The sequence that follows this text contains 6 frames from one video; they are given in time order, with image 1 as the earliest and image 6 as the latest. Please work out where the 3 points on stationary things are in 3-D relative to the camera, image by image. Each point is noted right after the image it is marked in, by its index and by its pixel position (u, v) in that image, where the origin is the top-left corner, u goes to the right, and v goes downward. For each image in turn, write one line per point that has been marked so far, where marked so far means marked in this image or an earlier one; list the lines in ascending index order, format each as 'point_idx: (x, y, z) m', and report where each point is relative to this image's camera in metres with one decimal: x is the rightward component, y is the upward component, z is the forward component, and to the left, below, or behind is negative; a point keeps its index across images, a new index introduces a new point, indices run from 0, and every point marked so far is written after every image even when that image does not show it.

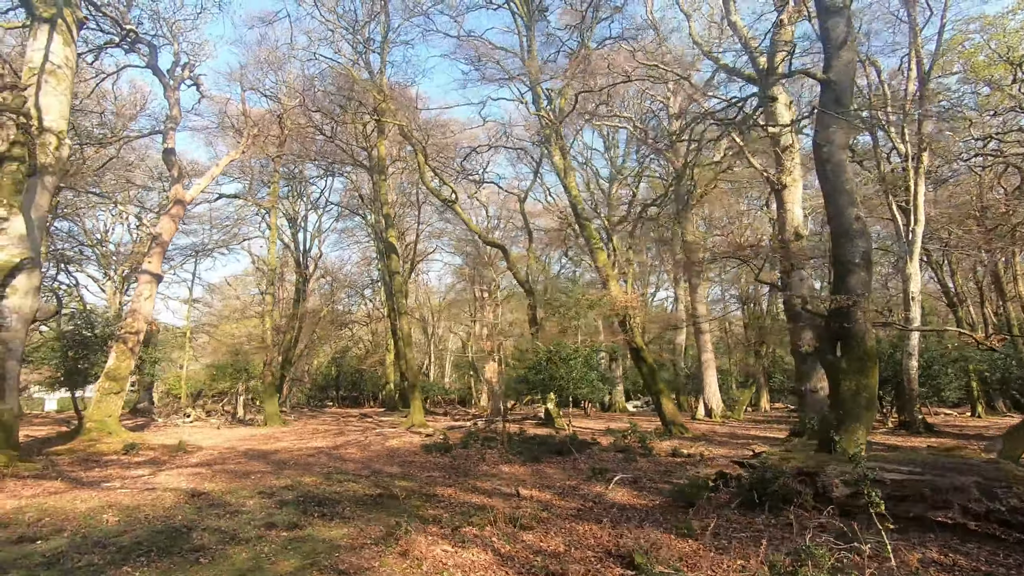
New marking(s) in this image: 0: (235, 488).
0: (-3.0, -2.2, +6.0) m
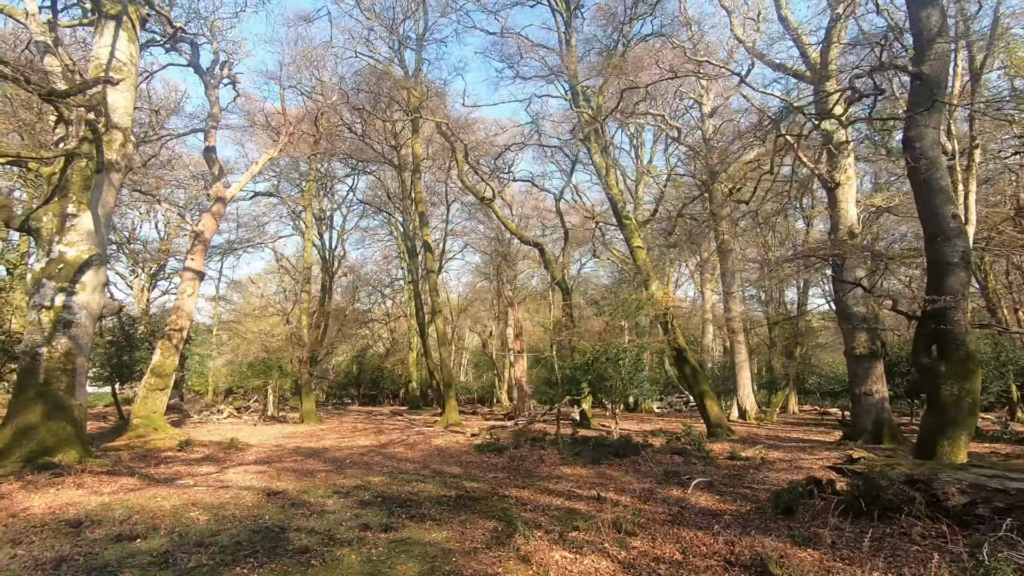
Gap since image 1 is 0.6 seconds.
0: (-2.2, -2.2, +5.9) m
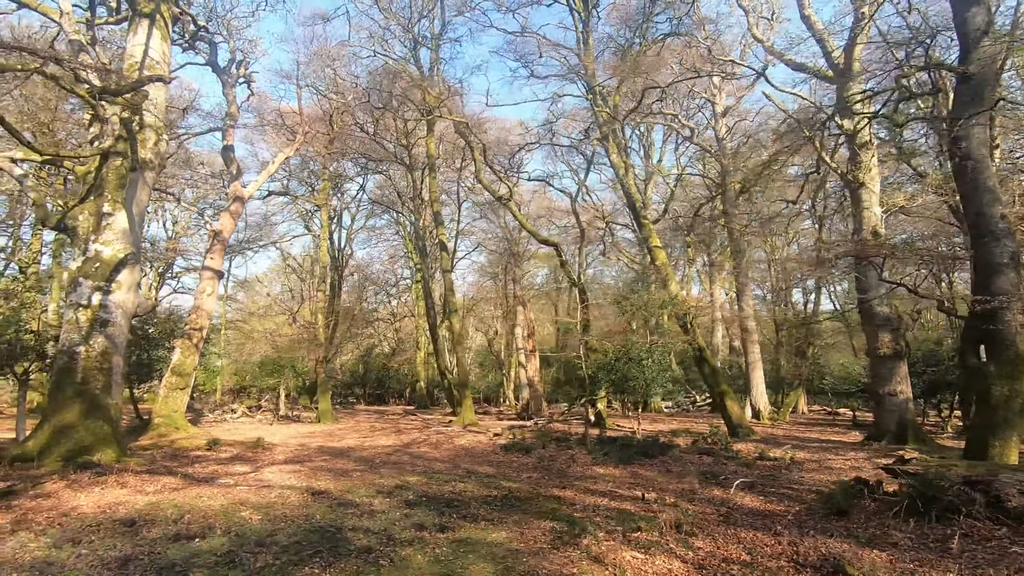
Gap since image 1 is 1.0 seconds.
0: (-1.8, -2.2, +5.9) m
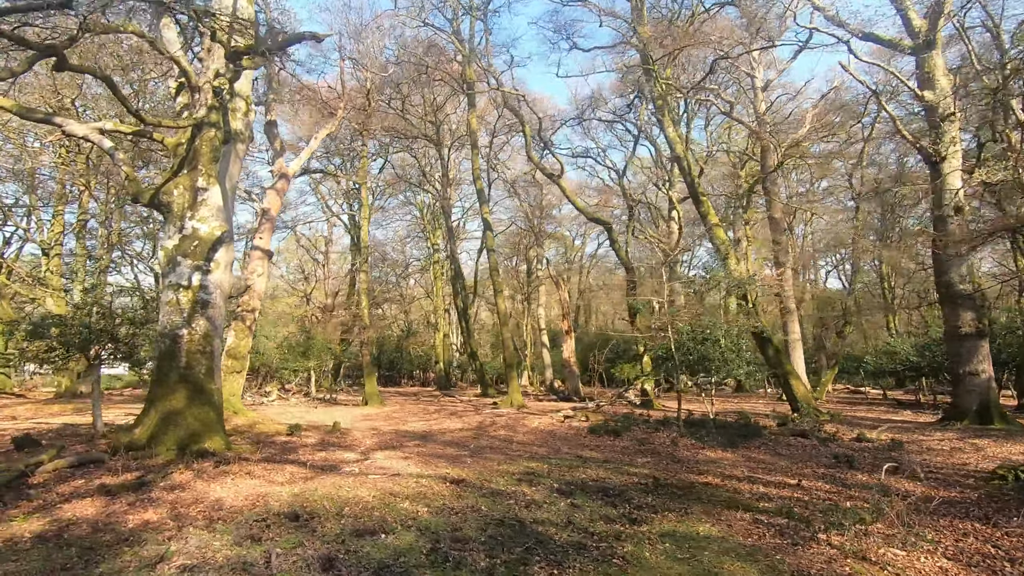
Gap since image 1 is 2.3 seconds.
0: (-0.3, -1.9, +5.6) m
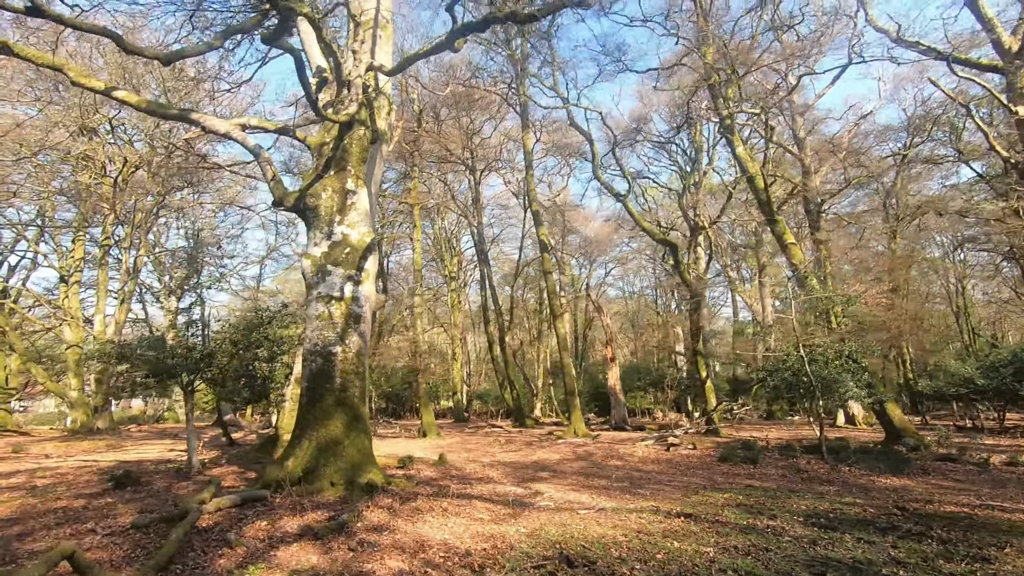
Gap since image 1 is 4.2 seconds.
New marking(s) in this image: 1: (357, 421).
0: (+1.6, -2.0, +5.0) m
1: (-1.5, -1.3, +5.3) m
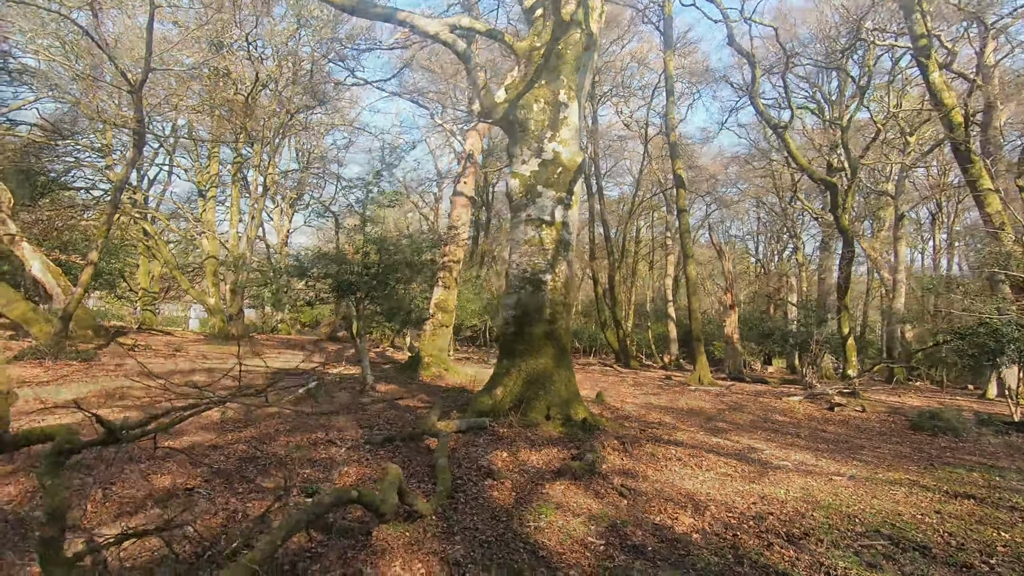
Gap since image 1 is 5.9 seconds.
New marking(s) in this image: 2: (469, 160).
0: (+3.5, -1.6, +4.3) m
1: (+0.5, -0.6, +5.0) m
2: (-0.9, +2.7, +11.6) m
